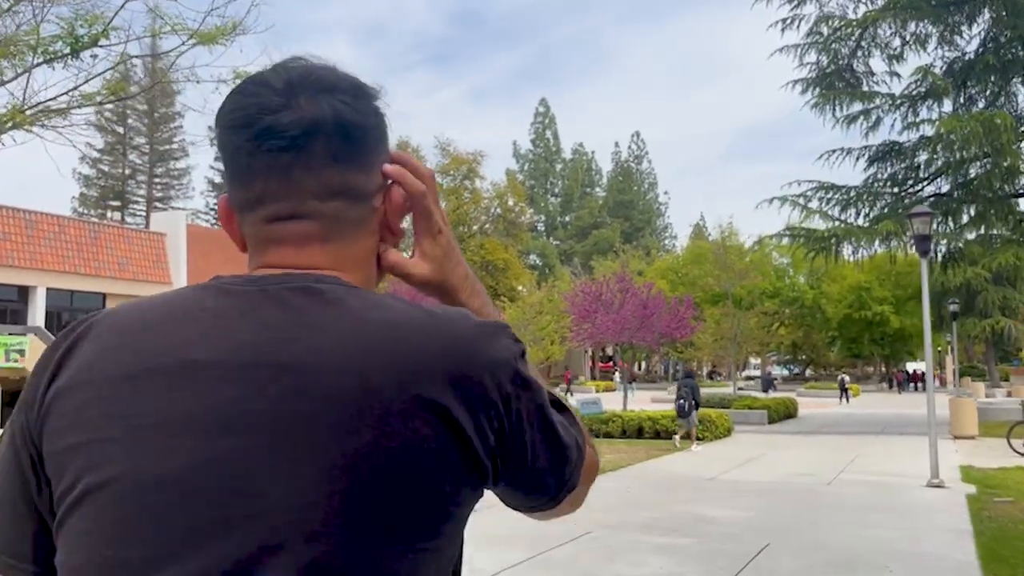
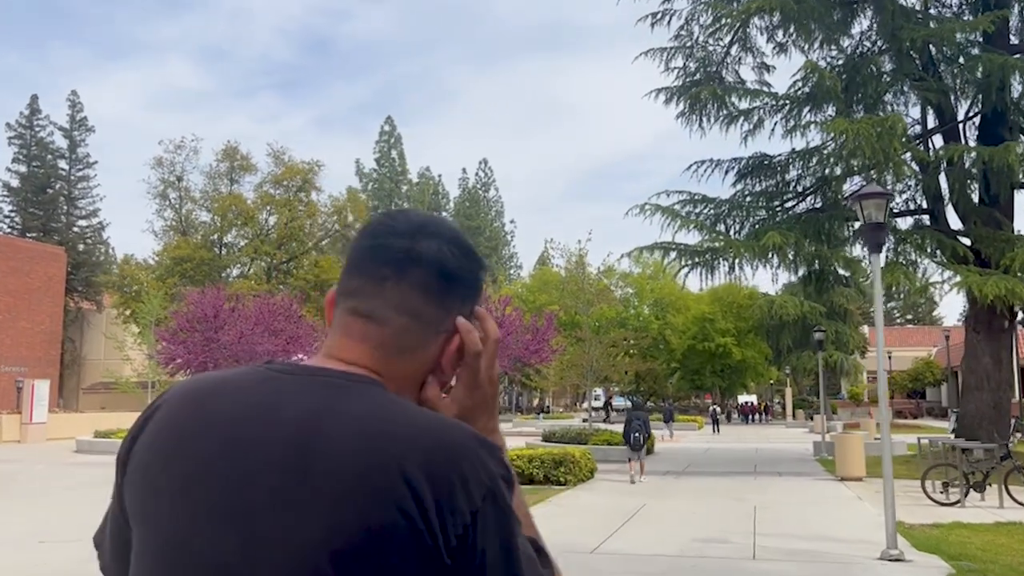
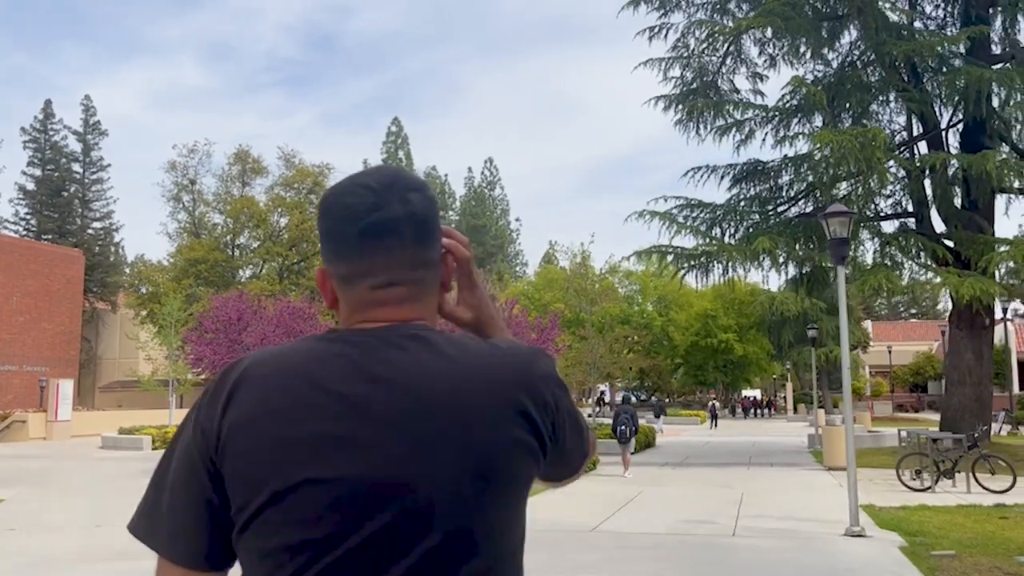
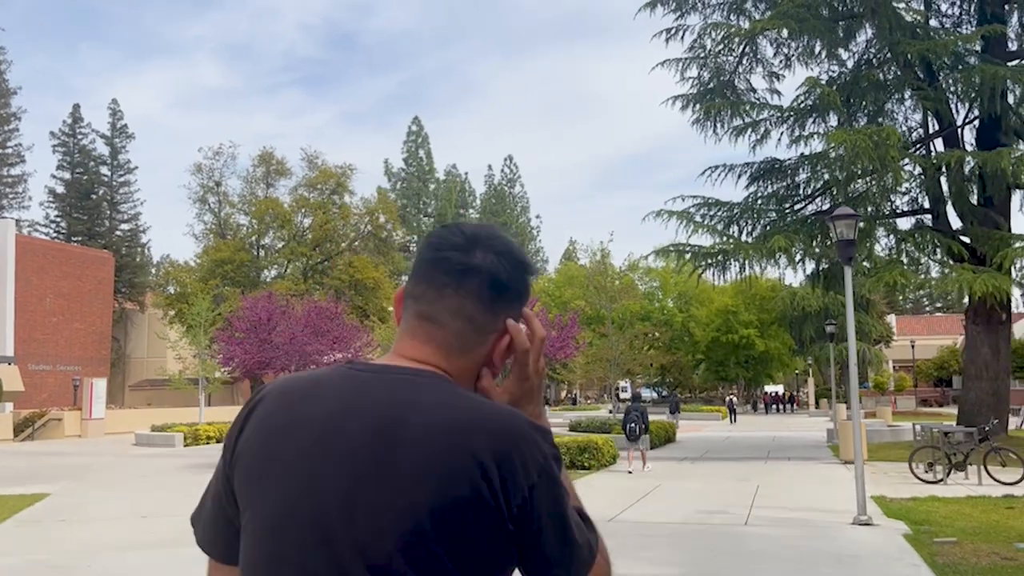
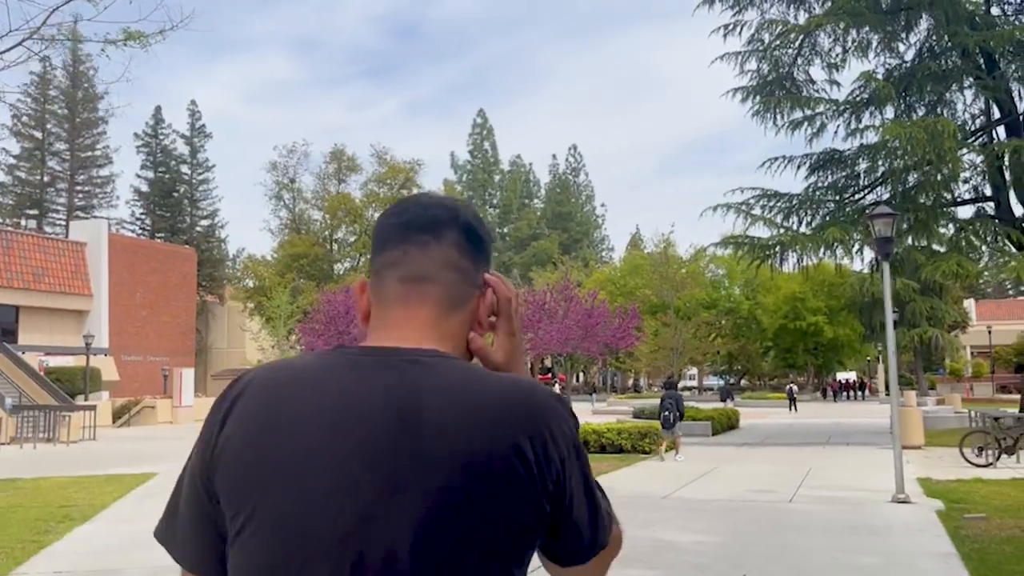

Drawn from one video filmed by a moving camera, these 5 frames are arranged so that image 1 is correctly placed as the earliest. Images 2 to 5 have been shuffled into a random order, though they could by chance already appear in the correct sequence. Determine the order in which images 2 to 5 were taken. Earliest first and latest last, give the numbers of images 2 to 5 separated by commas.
5, 4, 3, 2
